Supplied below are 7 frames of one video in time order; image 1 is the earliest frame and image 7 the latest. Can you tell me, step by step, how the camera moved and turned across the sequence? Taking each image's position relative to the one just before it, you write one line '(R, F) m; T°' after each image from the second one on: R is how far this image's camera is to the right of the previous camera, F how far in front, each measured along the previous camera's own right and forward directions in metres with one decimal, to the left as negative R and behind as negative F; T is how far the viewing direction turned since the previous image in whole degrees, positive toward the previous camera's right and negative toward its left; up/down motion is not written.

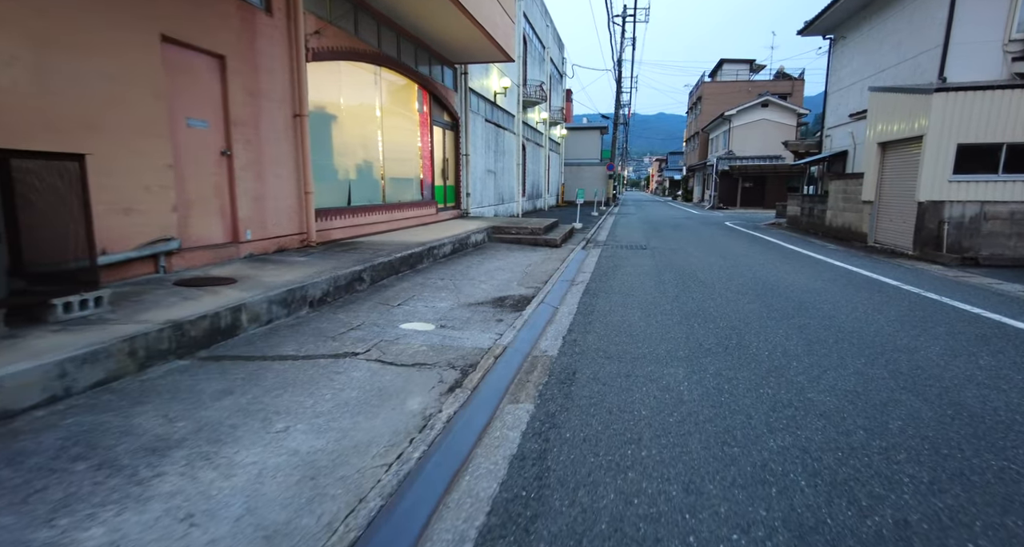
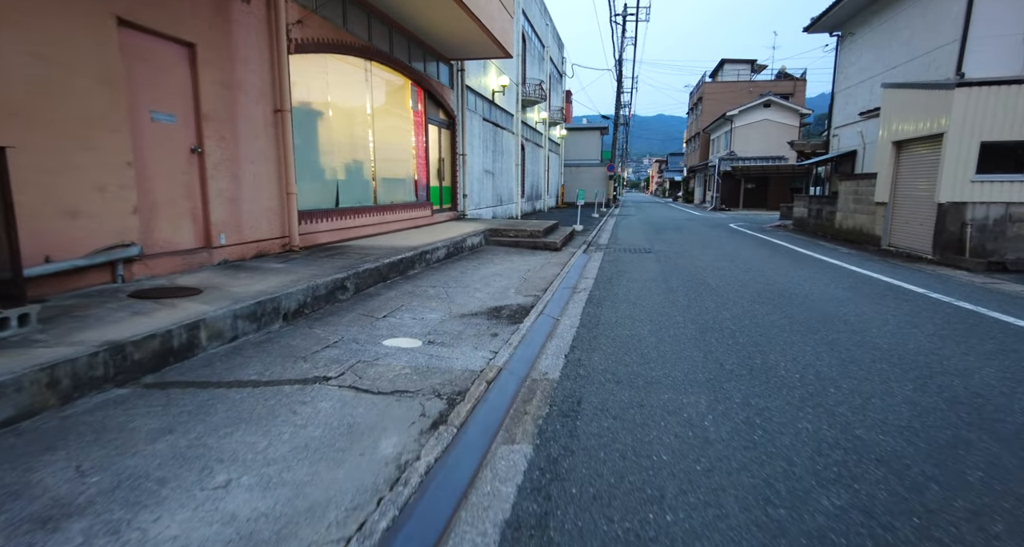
(0.0, +0.5) m; 0°
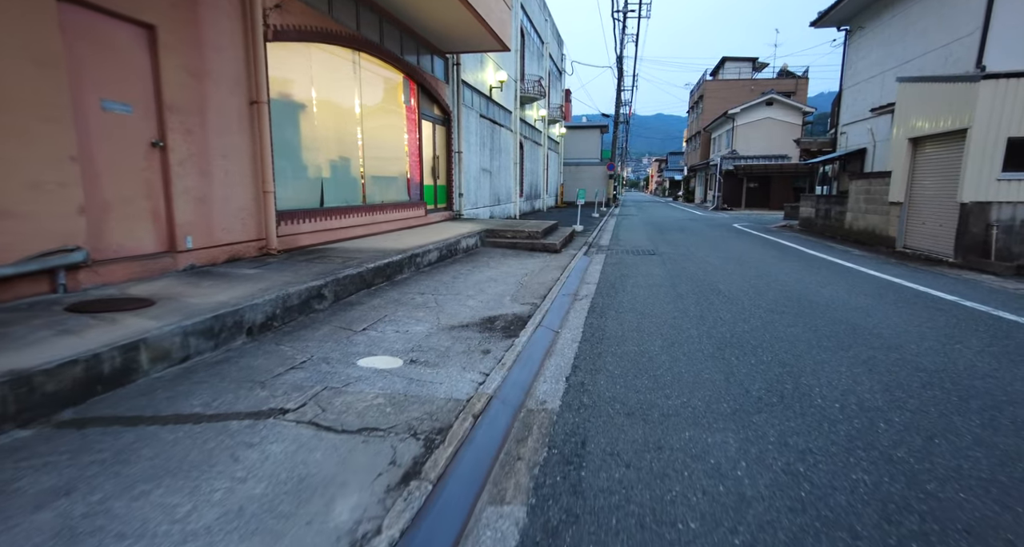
(0.0, +0.5) m; 0°
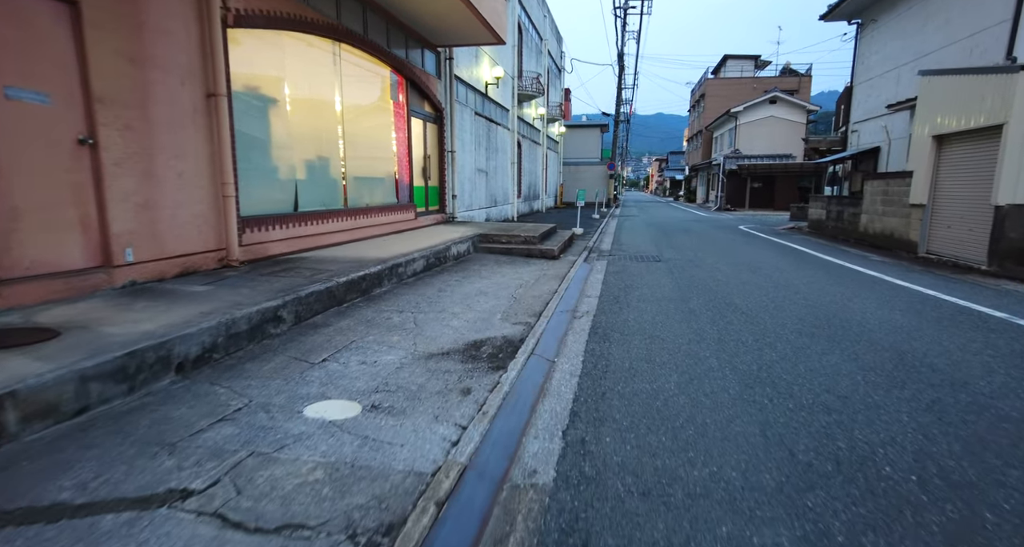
(+0.1, +0.7) m; 0°
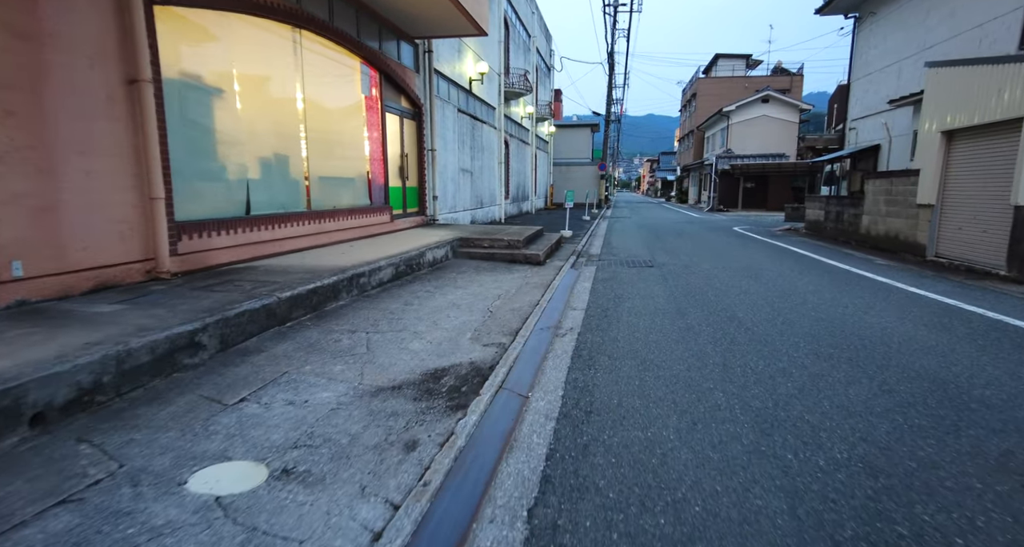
(+0.2, +0.7) m; +1°
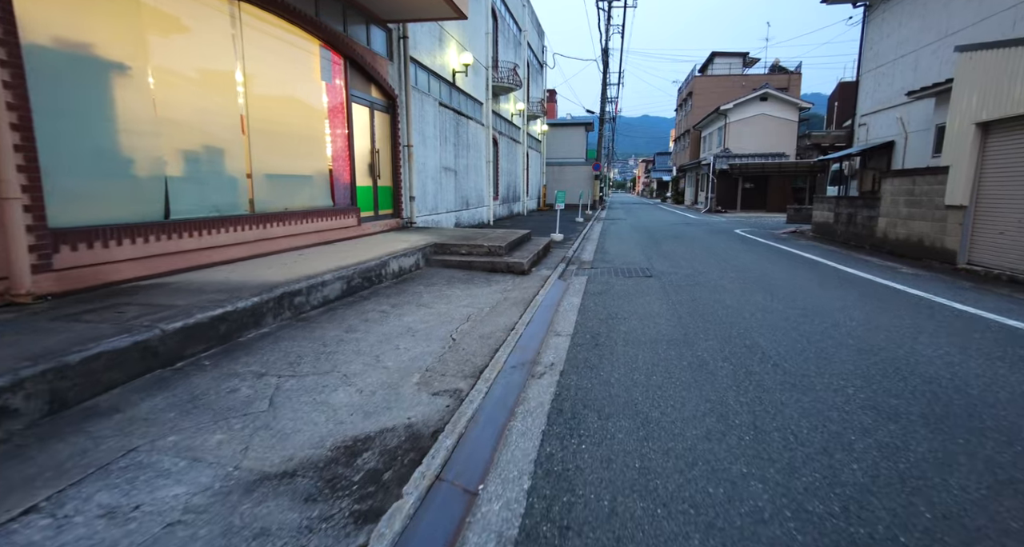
(+0.2, +1.0) m; +1°
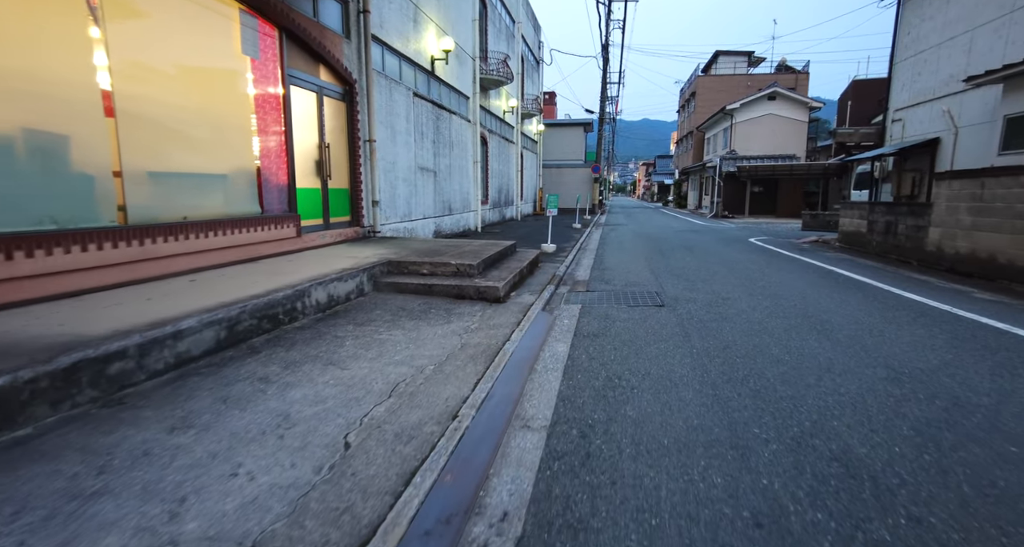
(+0.3, +1.7) m; 0°
